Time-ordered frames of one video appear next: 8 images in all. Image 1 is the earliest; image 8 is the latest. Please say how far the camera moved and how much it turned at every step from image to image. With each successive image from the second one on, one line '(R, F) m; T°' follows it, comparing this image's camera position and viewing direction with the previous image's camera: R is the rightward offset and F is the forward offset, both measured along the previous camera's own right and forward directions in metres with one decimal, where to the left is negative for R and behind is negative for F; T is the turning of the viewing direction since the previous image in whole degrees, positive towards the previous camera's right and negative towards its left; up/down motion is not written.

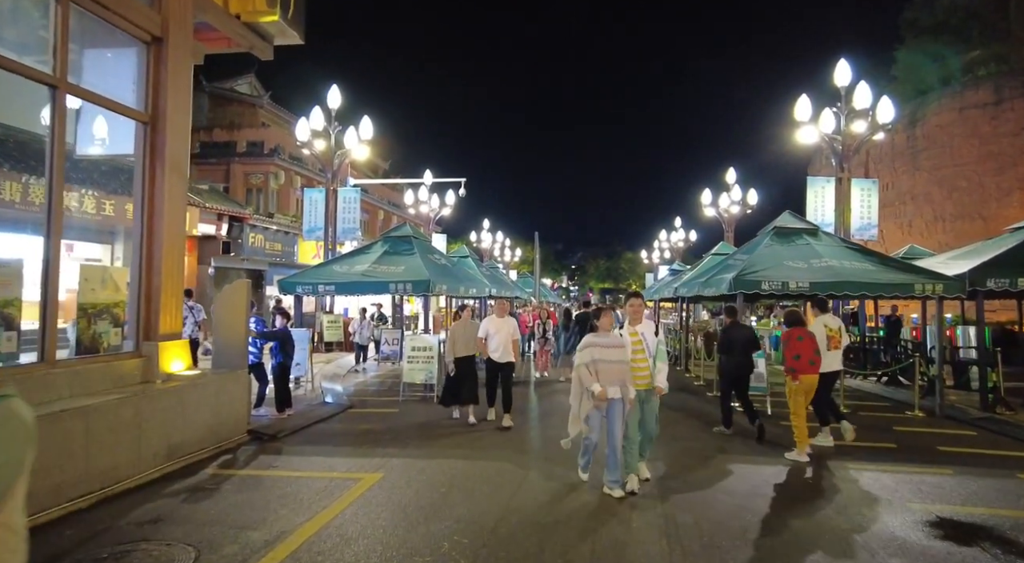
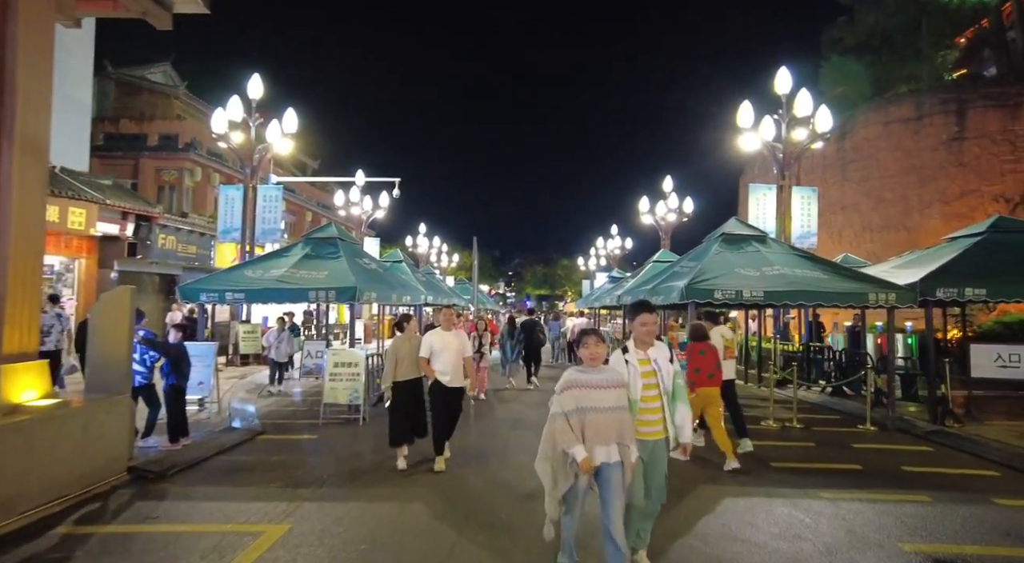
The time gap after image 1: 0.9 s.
(0.0, +1.0) m; +6°
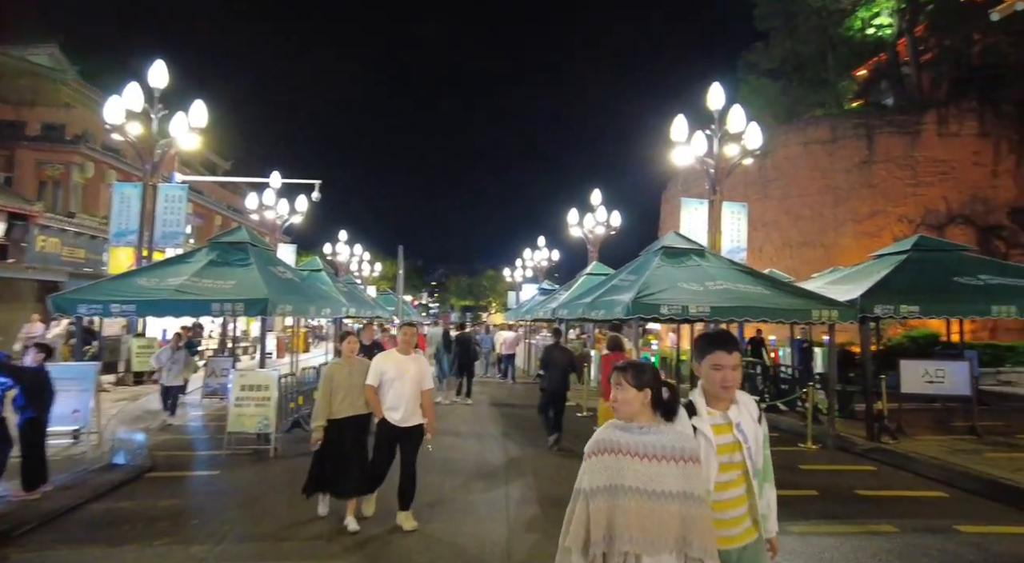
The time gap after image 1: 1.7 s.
(-0.2, +0.8) m; +7°
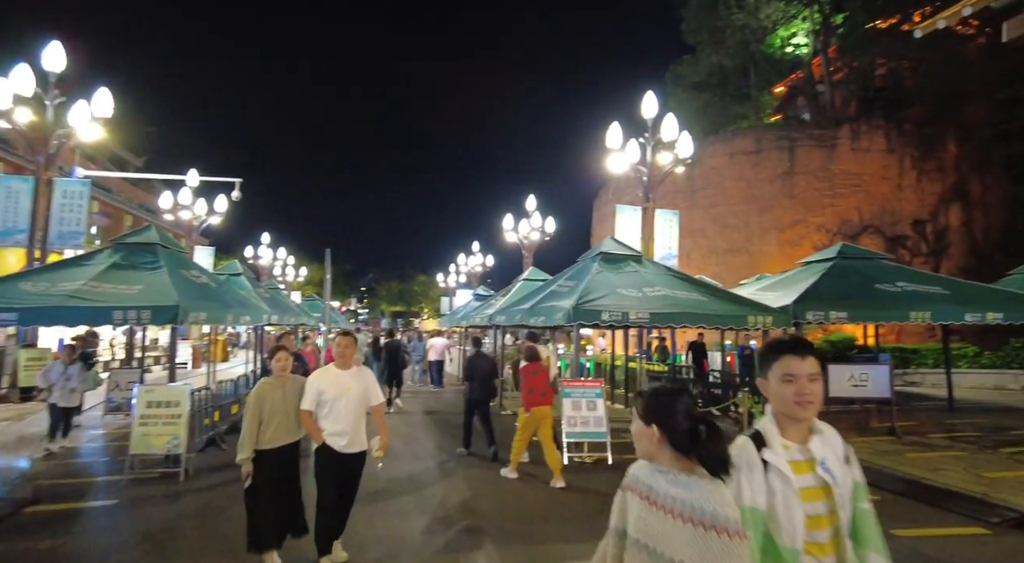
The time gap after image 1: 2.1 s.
(-0.1, +0.4) m; +6°
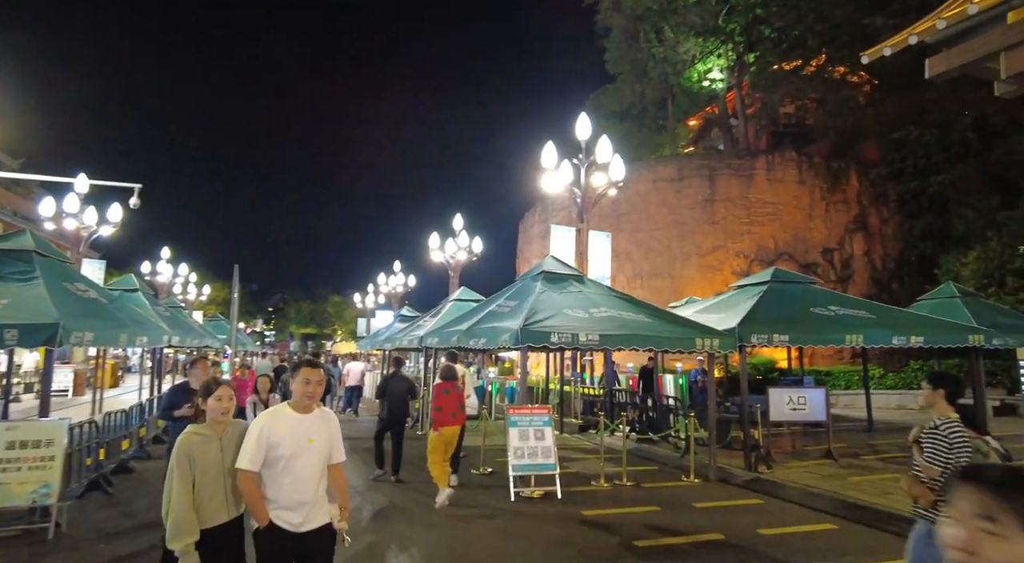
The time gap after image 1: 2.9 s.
(-0.4, +0.8) m; +8°
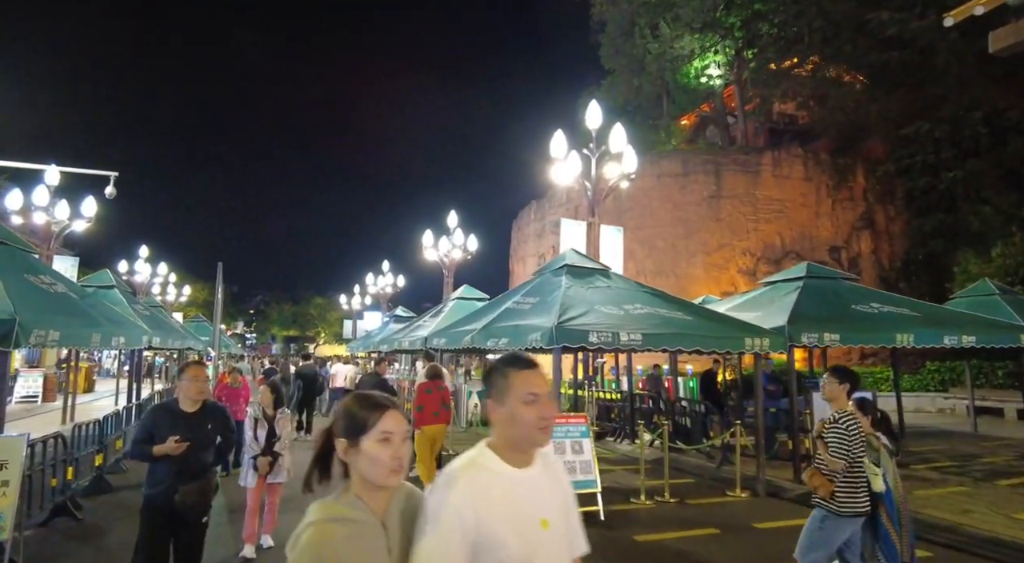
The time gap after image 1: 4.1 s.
(-0.7, +1.1) m; +2°
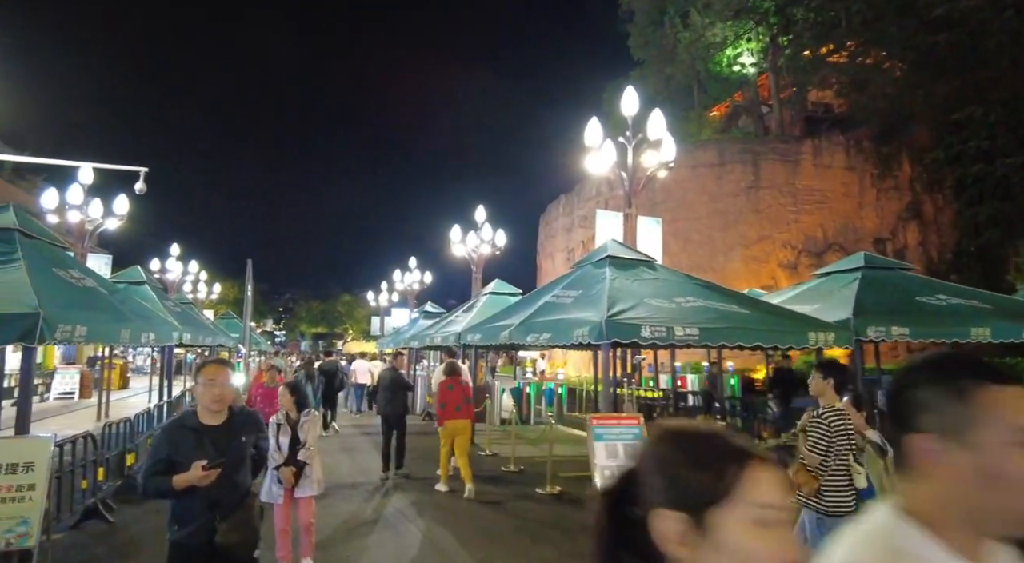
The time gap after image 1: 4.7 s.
(-0.3, +0.5) m; -2°
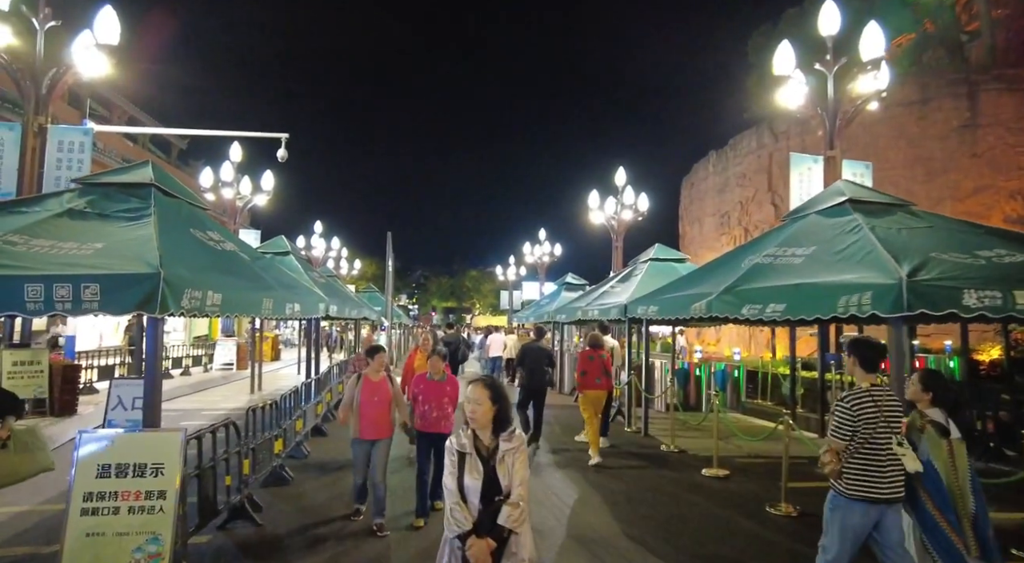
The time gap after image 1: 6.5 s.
(-1.0, +1.8) m; -11°
